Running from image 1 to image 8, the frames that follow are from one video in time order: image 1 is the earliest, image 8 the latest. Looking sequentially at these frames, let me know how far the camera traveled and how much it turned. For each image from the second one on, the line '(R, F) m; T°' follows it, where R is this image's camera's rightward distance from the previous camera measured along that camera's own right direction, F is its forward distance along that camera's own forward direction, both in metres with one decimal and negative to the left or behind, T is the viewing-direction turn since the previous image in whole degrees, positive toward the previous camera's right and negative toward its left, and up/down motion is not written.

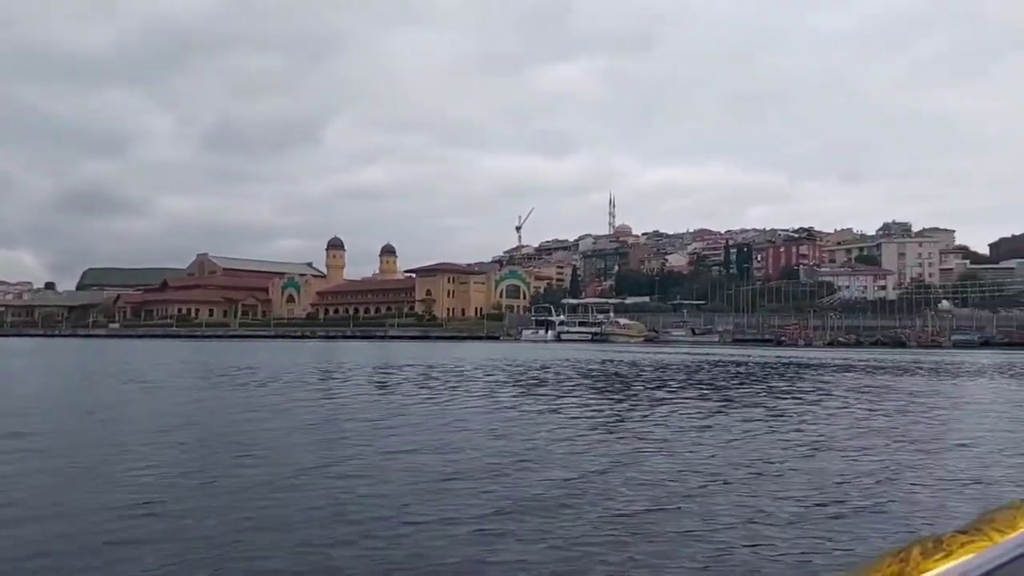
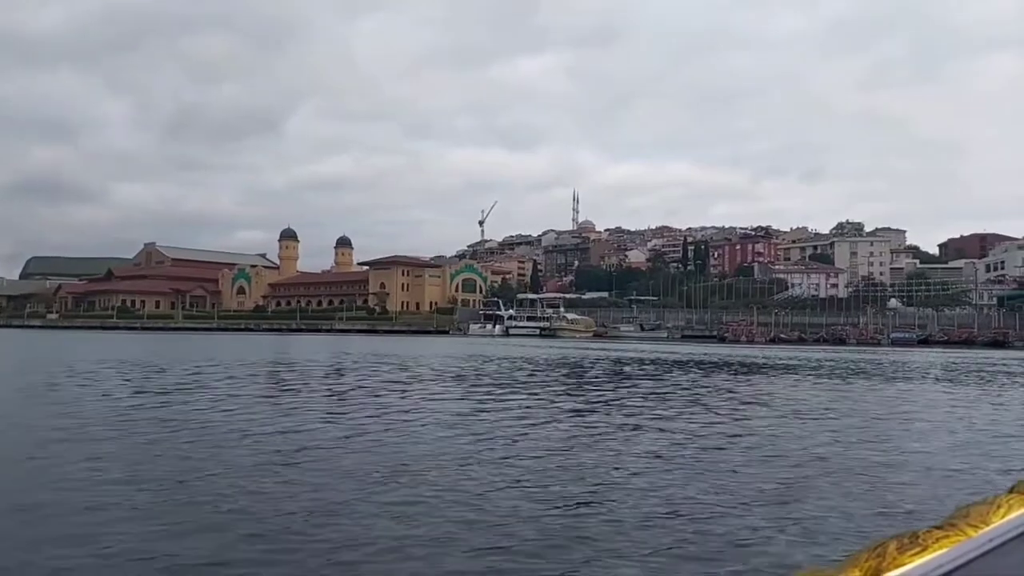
(+1.5, +1.3) m; +3°
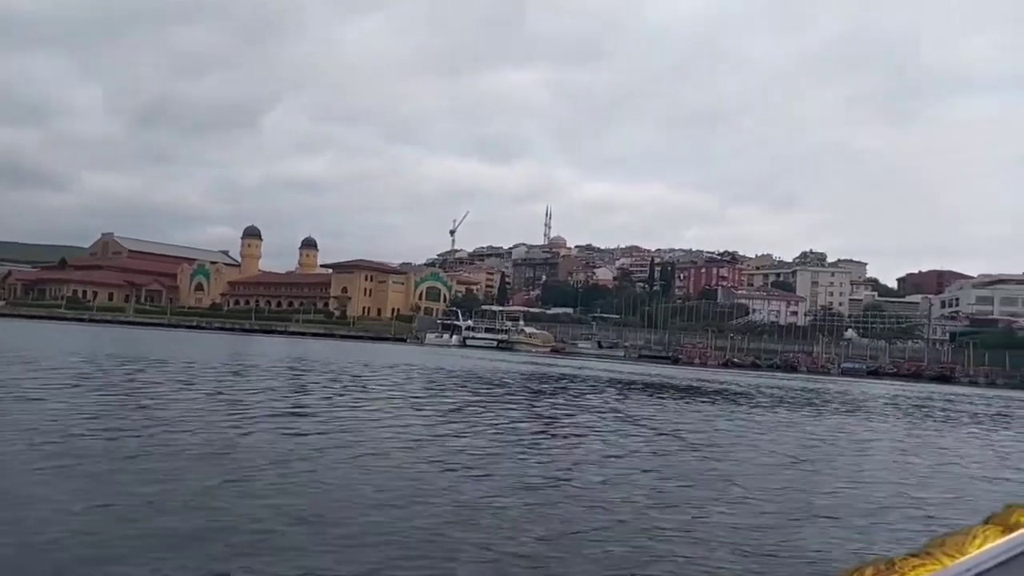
(+0.8, +0.6) m; +2°
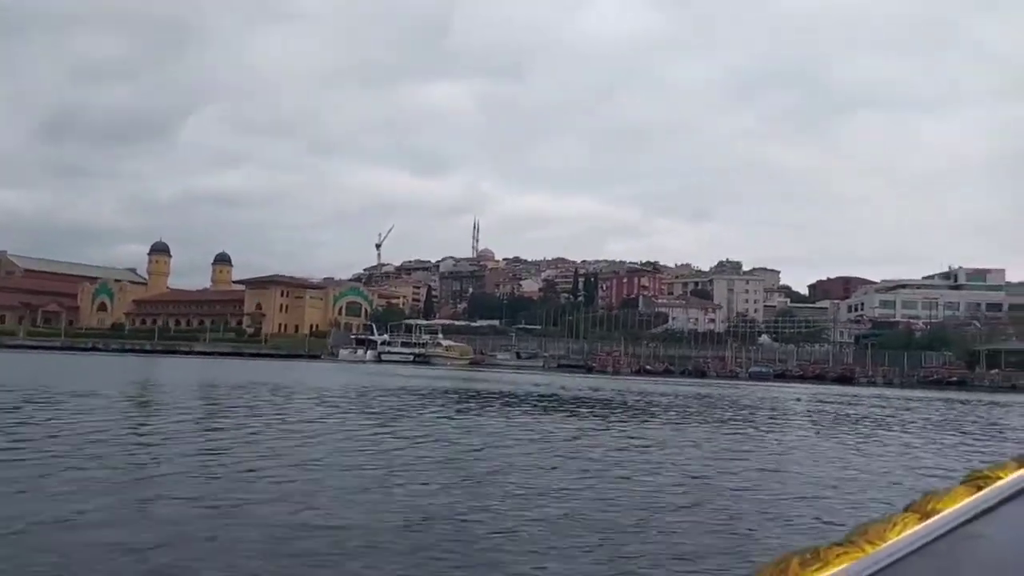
(+1.1, +0.9) m; +6°
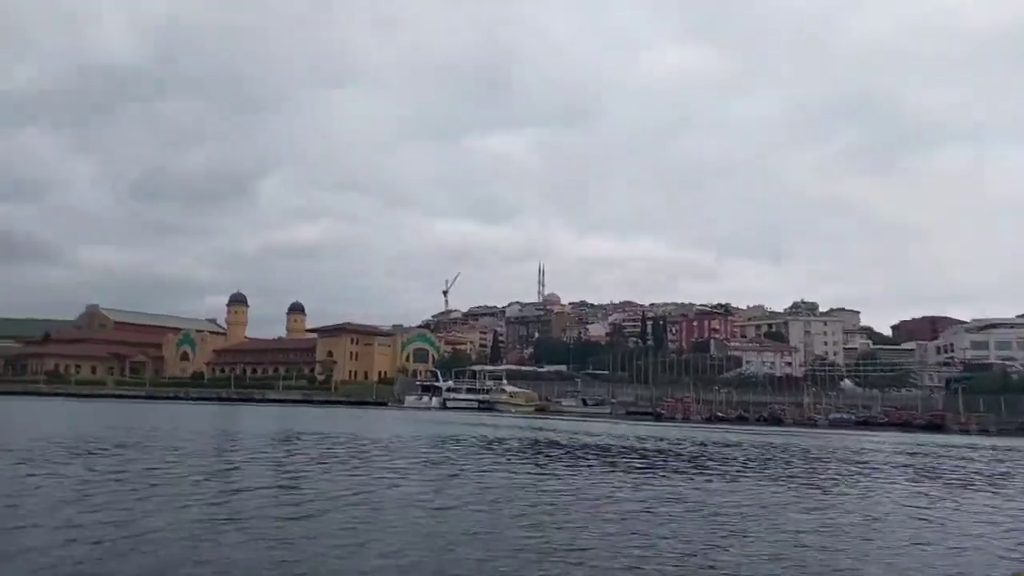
(+0.2, +0.3) m; -5°
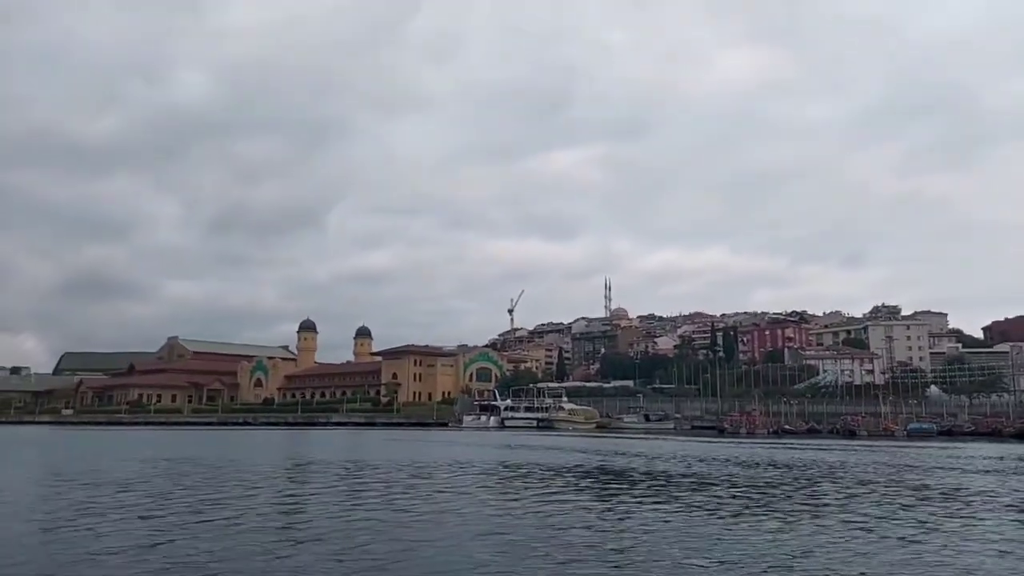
(+1.1, +1.0) m; -5°
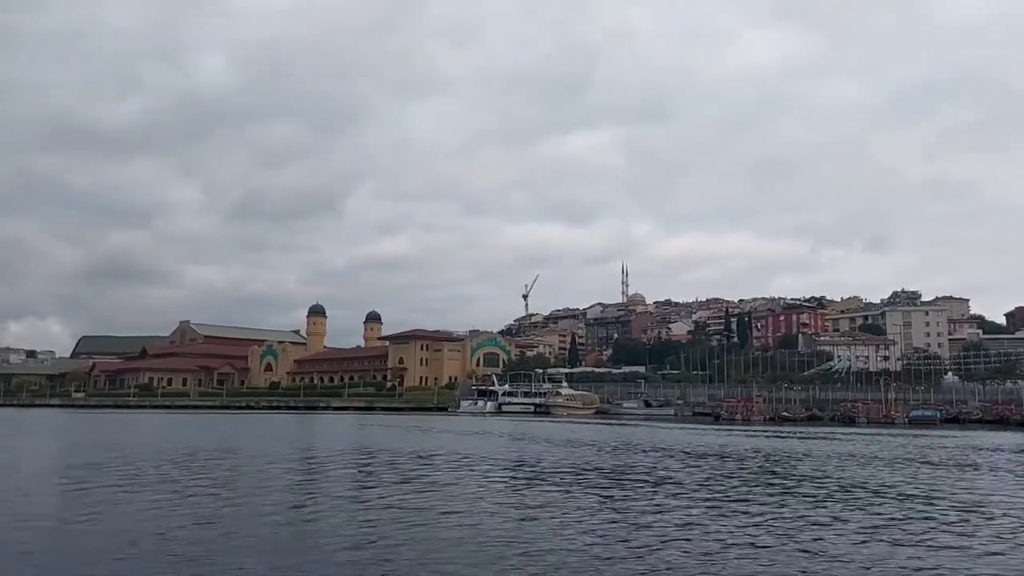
(+1.6, +1.3) m; -1°
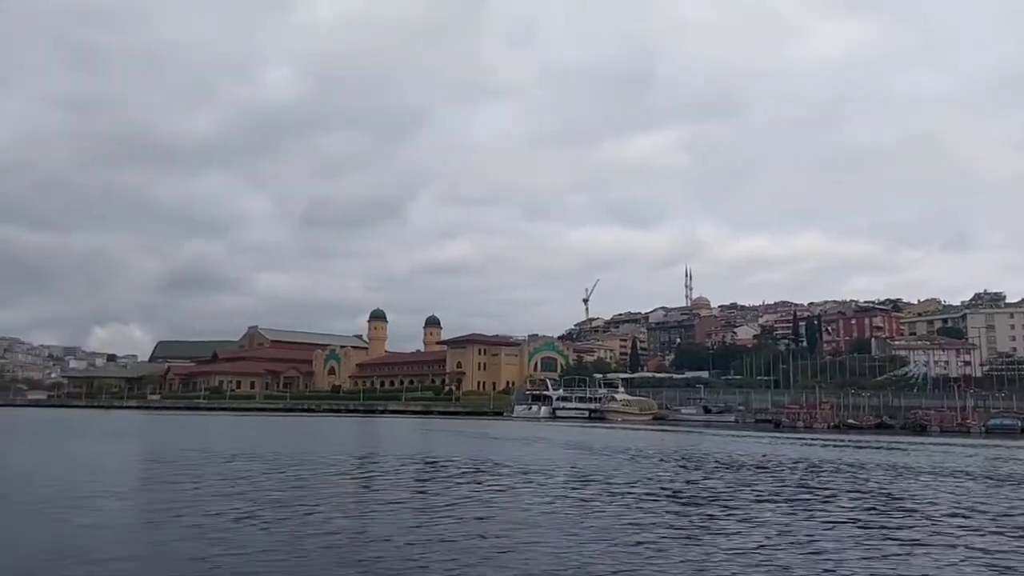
(+0.6, +0.5) m; -5°
